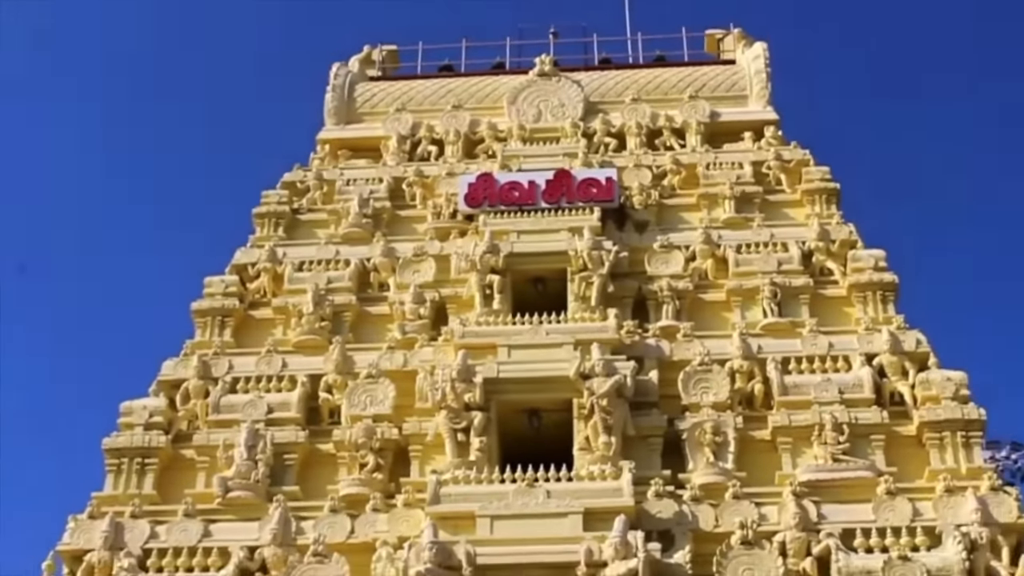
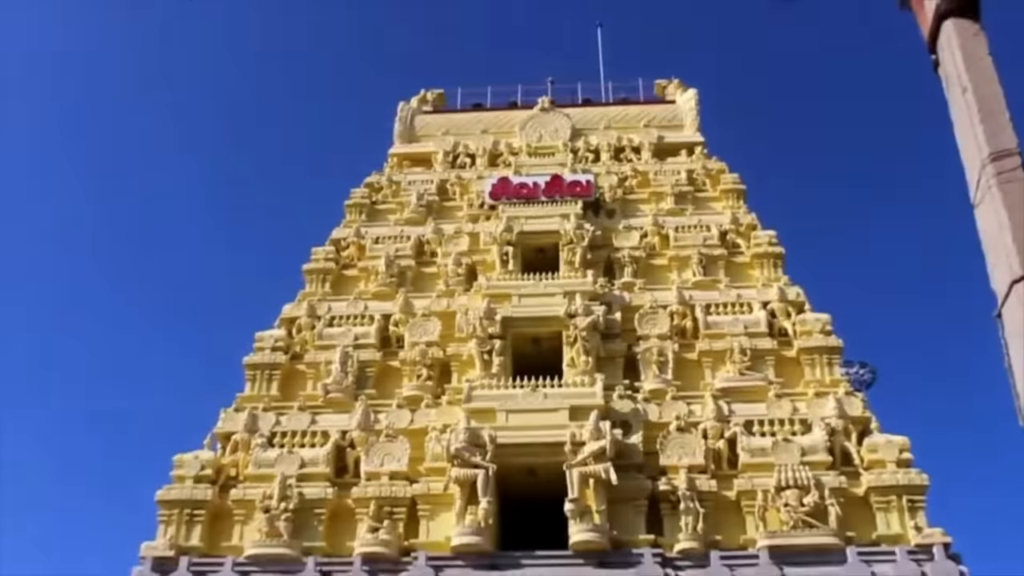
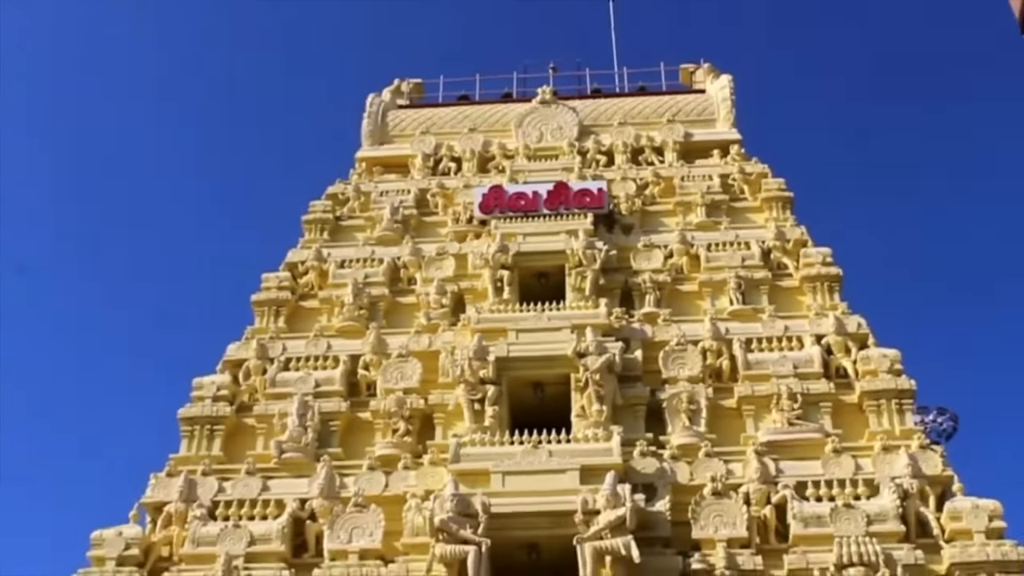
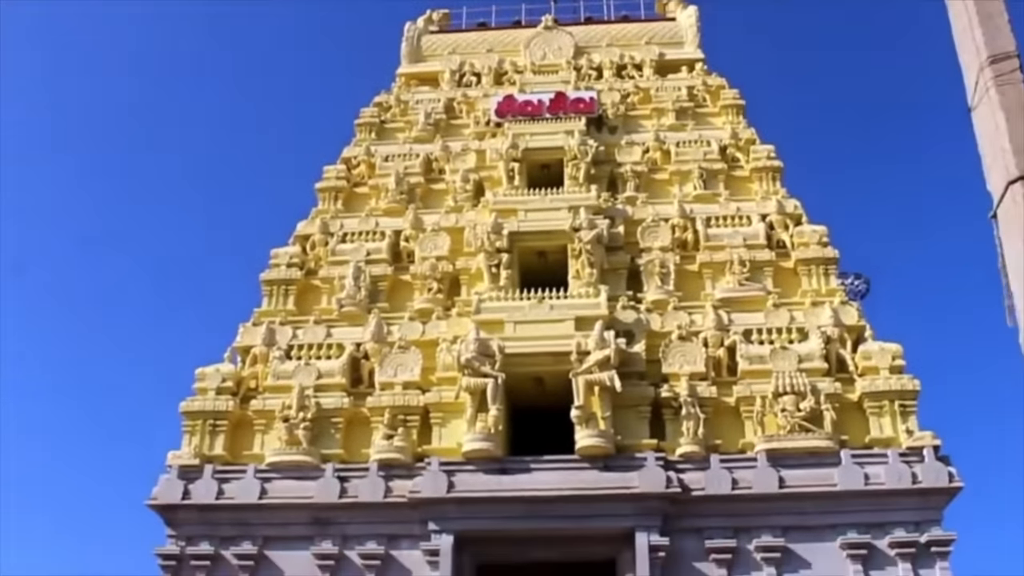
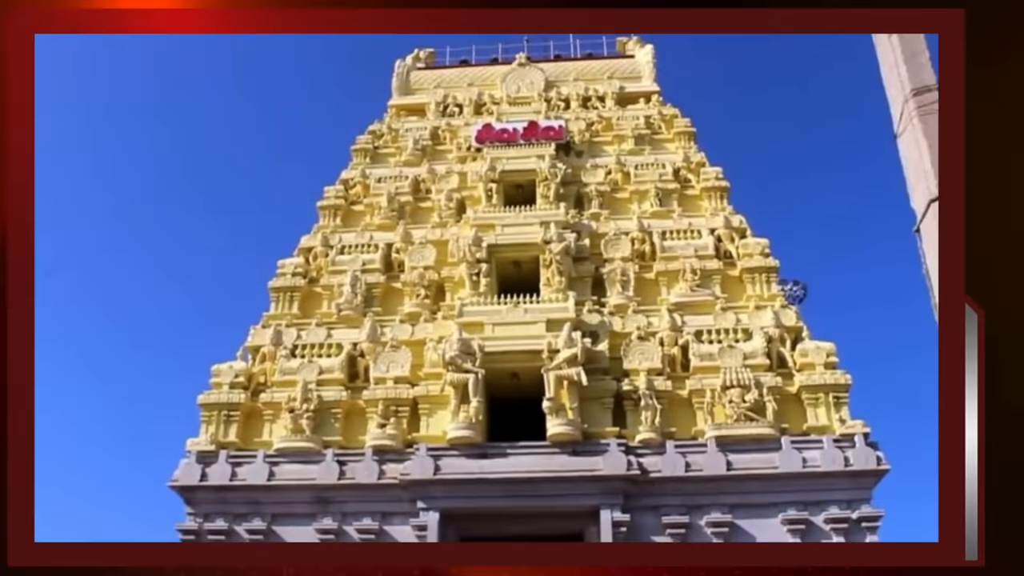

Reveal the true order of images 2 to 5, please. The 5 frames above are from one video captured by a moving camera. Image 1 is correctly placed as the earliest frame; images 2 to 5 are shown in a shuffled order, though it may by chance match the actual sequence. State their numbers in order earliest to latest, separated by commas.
3, 2, 4, 5
